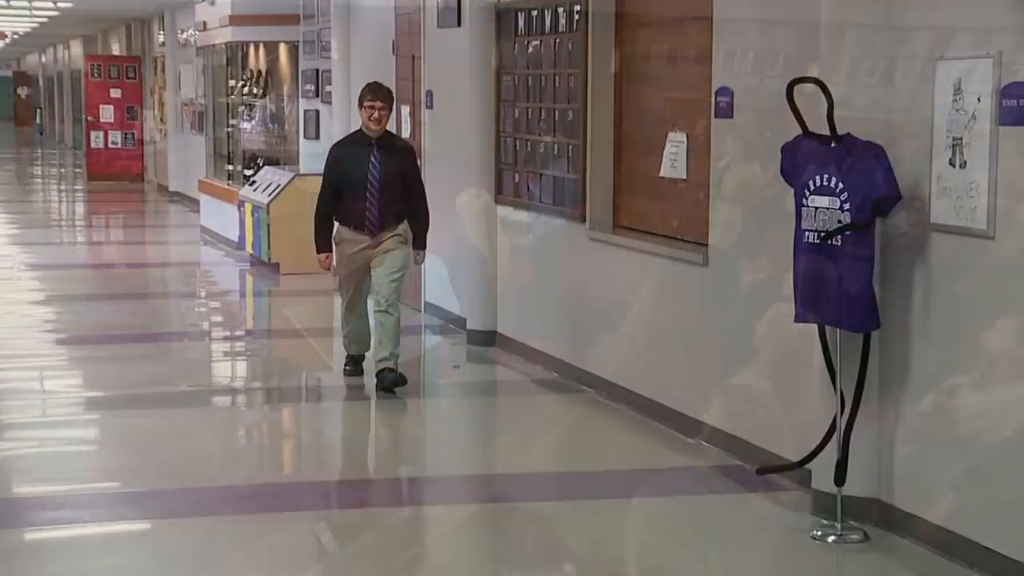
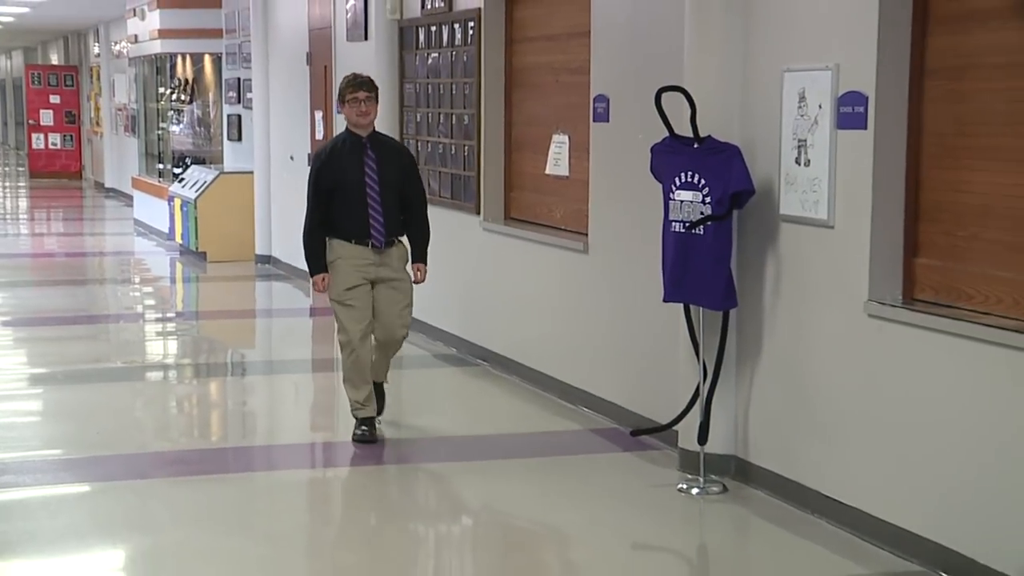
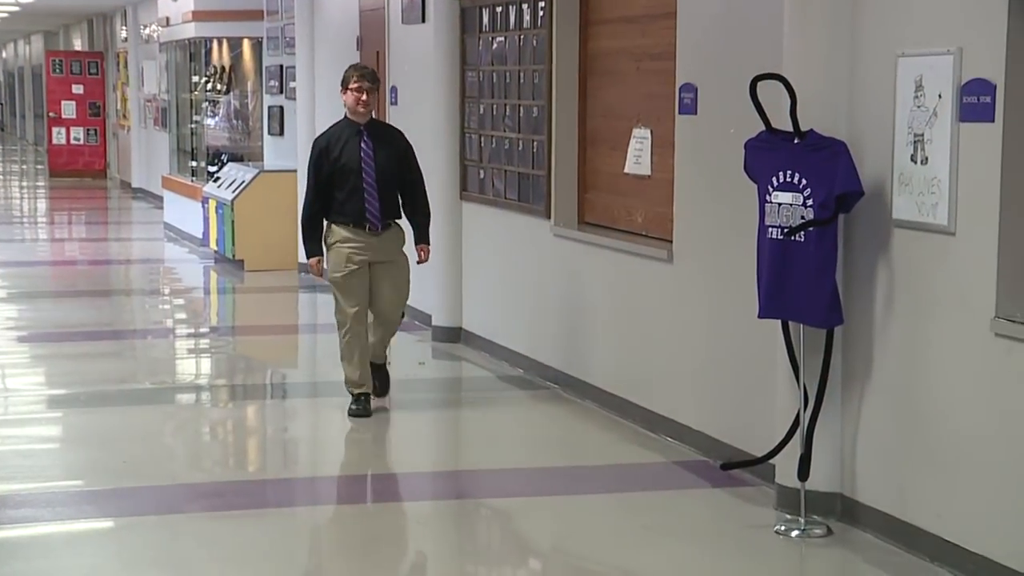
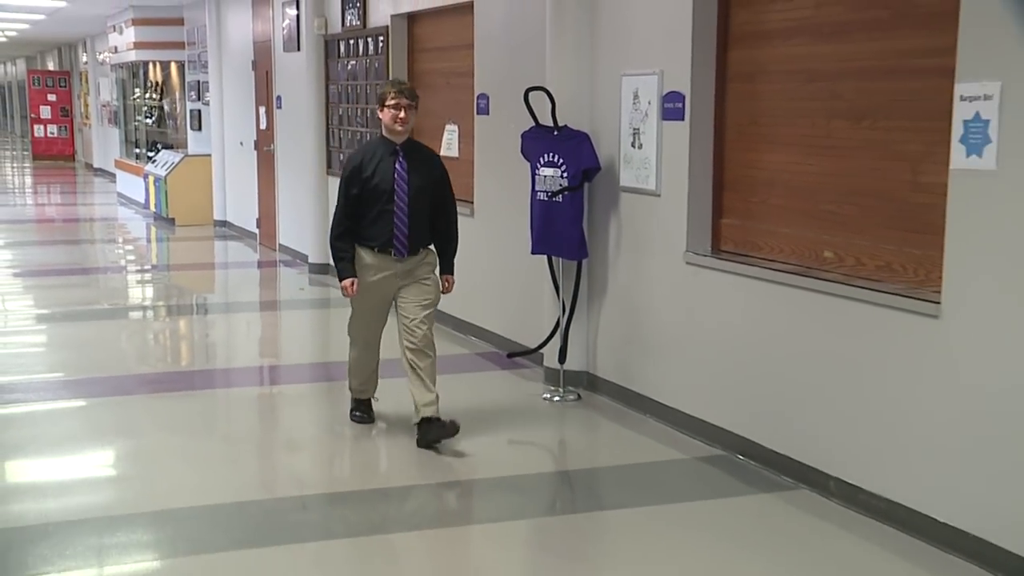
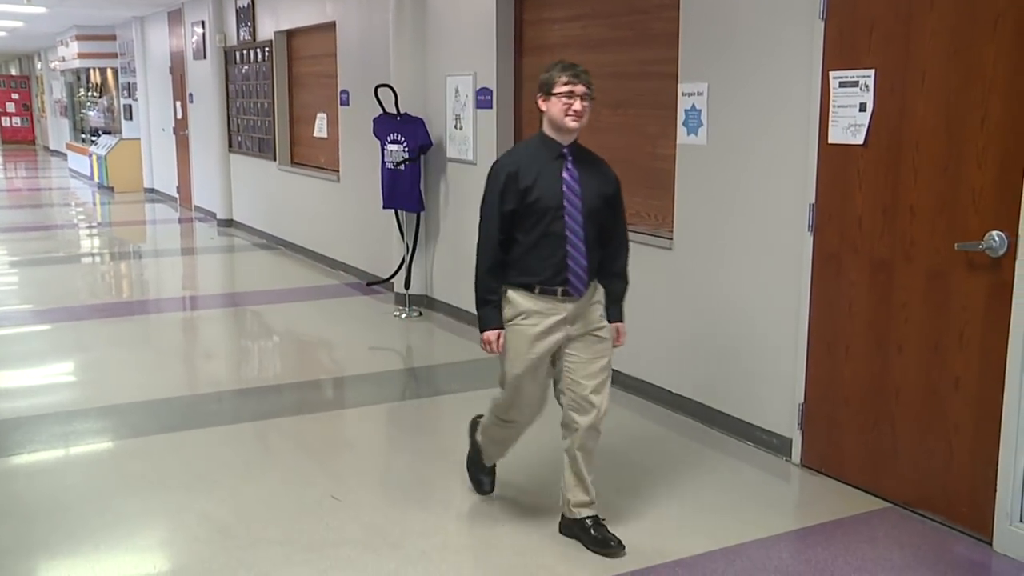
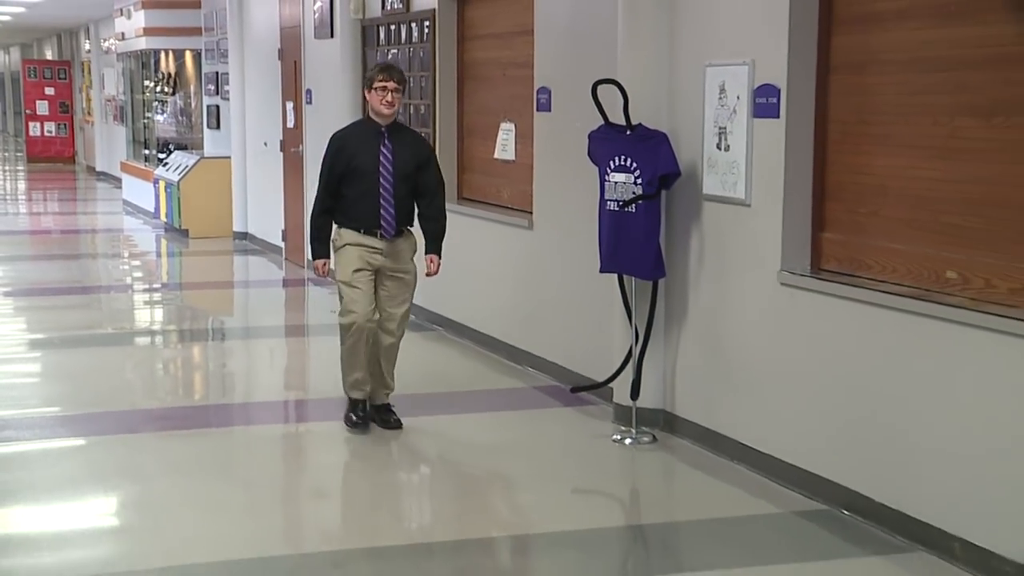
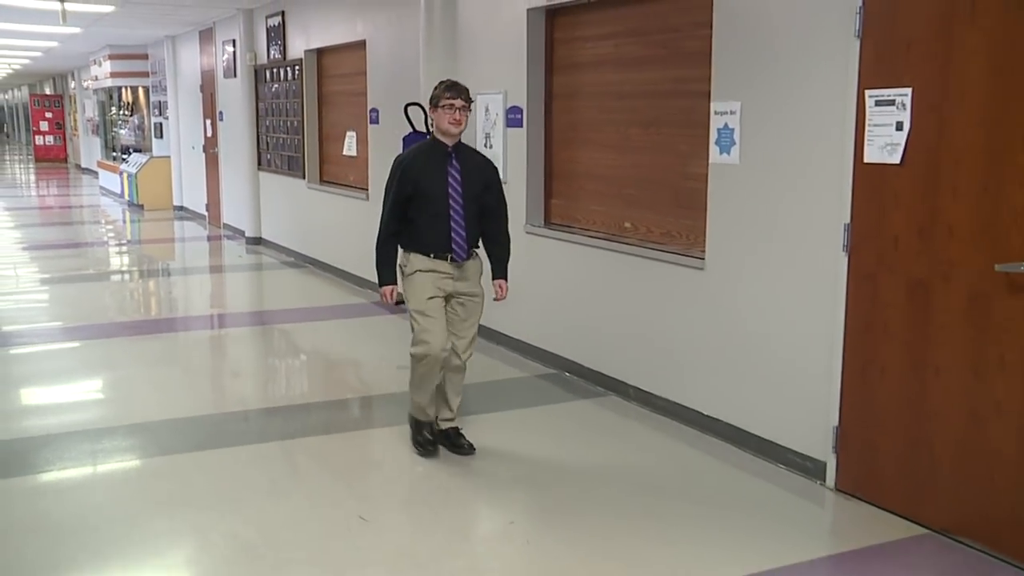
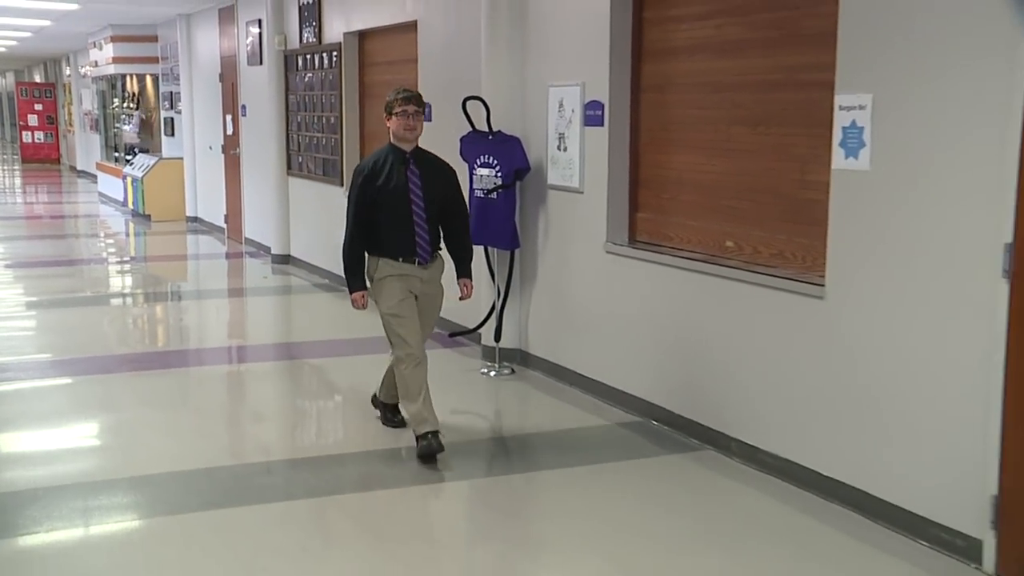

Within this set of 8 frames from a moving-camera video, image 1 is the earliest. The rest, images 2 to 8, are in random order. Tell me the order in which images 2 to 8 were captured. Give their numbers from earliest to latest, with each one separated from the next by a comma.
3, 2, 6, 4, 8, 7, 5
